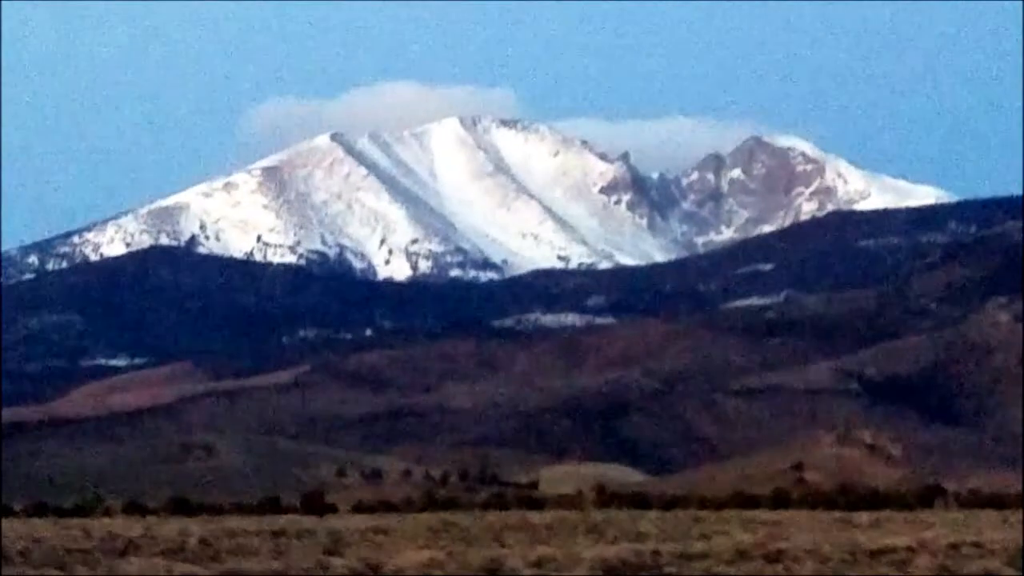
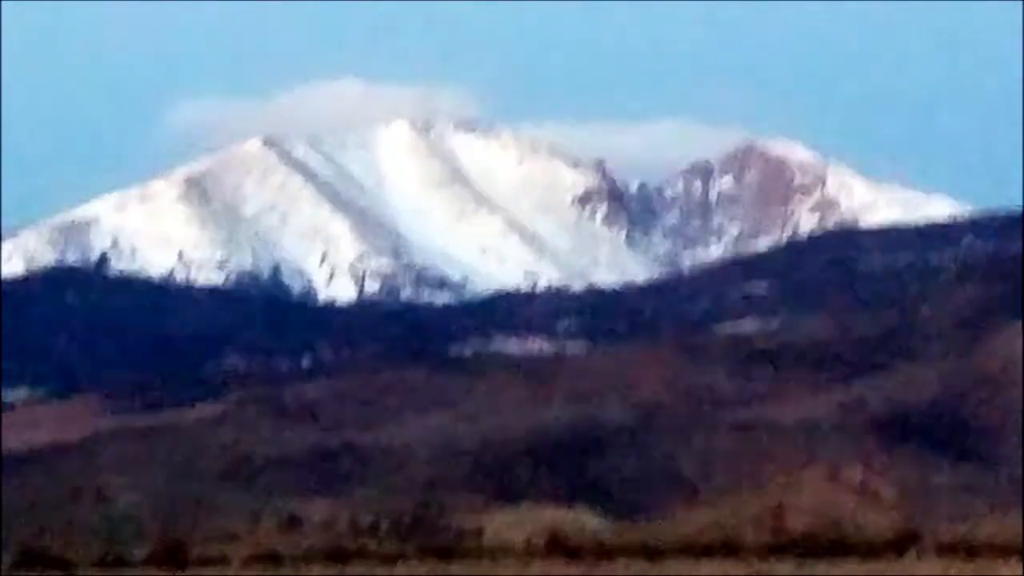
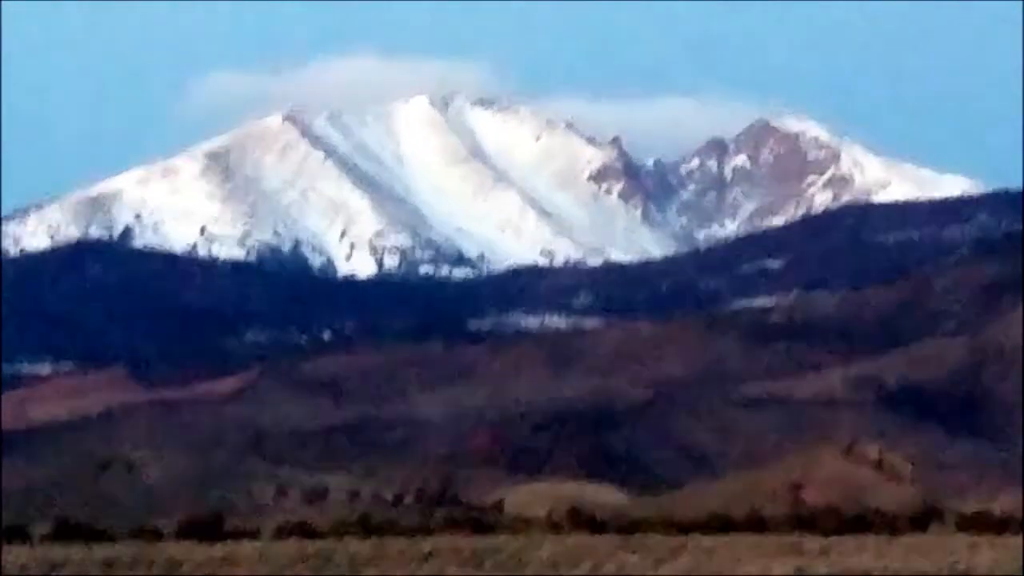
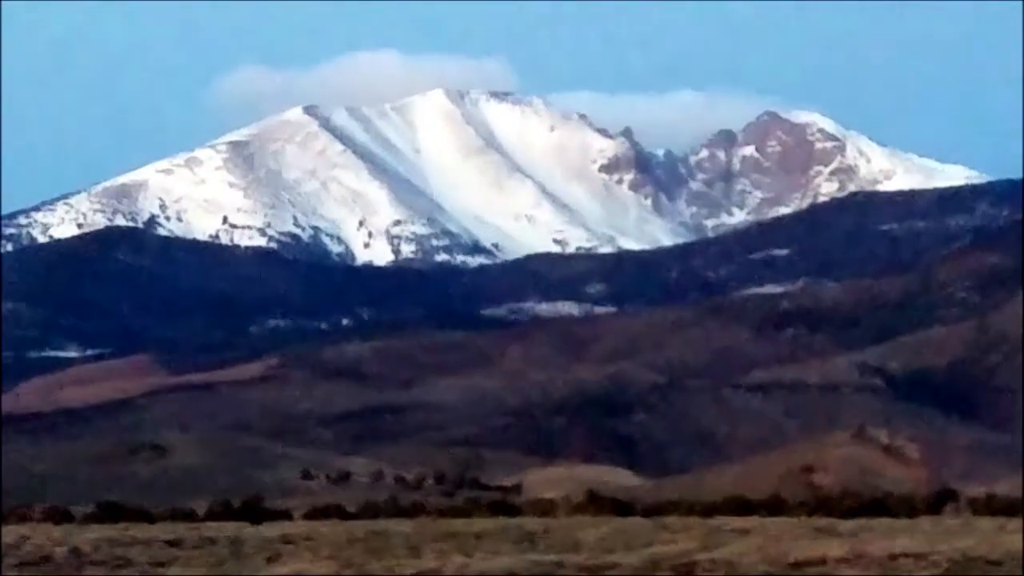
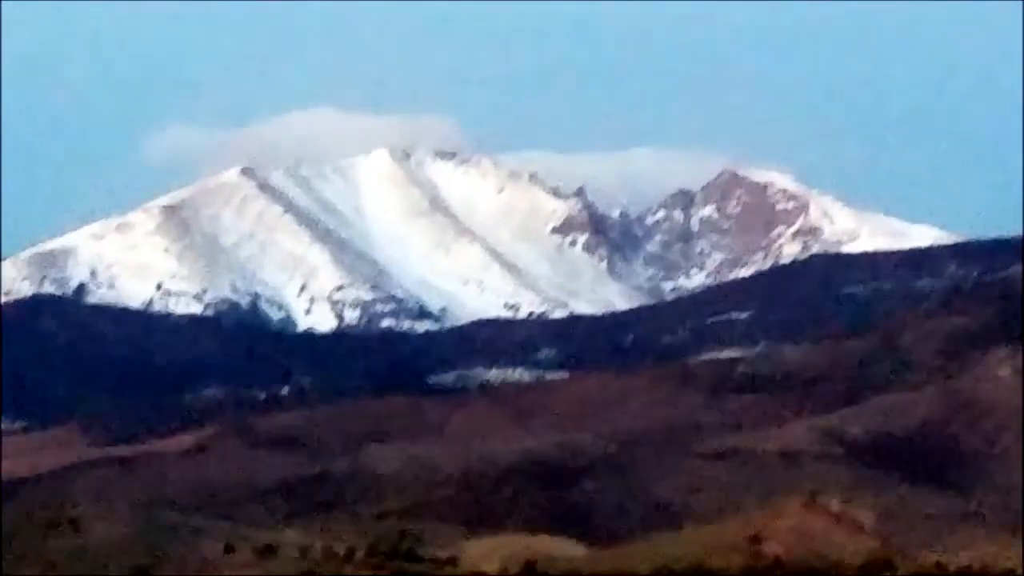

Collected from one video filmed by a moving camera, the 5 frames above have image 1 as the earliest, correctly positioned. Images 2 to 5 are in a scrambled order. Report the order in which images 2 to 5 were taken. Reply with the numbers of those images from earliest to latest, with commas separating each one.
4, 3, 2, 5
